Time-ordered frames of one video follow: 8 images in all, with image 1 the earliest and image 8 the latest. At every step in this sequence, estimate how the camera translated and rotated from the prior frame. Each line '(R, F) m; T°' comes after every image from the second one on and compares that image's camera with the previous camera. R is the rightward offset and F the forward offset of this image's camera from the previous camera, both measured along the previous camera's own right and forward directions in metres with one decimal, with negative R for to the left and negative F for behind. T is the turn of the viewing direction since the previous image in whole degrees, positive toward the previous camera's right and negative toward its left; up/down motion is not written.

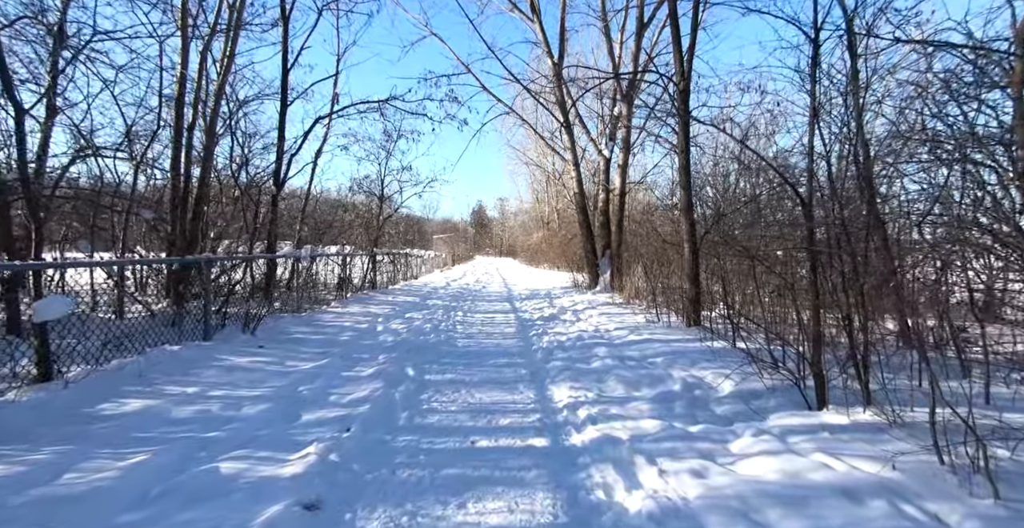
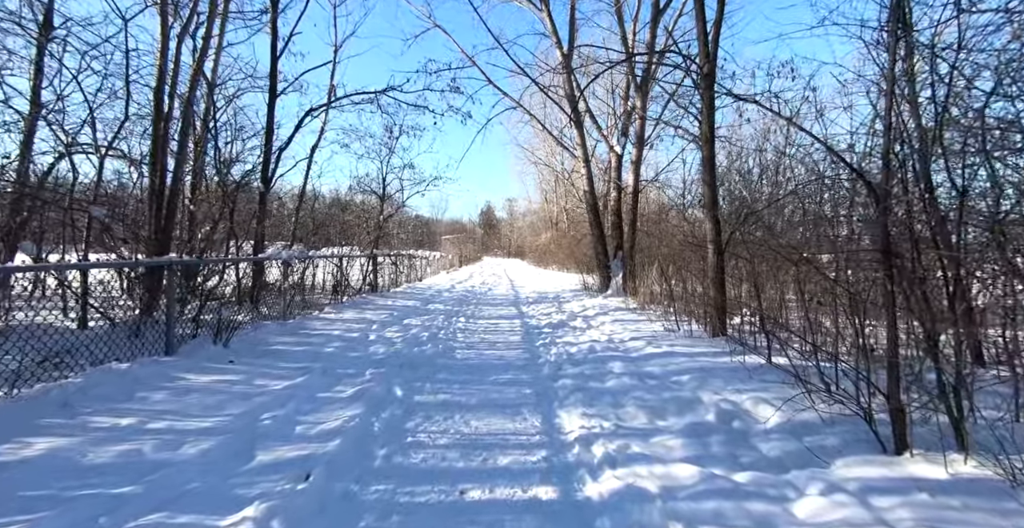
(+0.1, +0.6) m; -1°
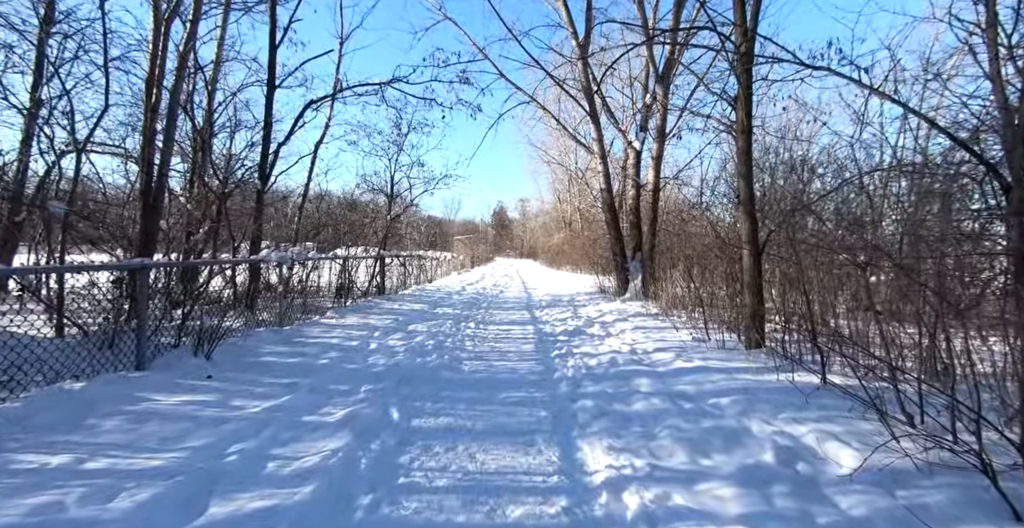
(0.0, +0.5) m; -2°
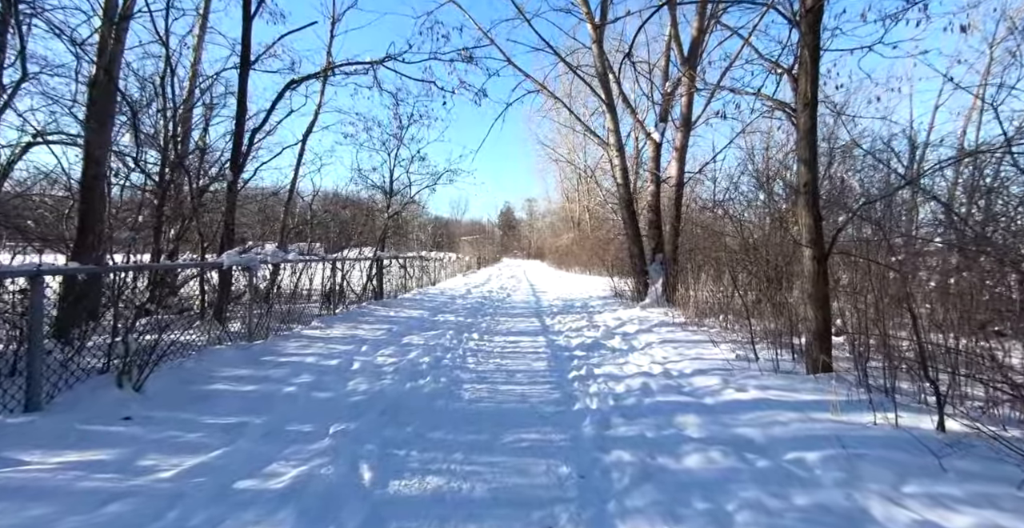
(0.0, +0.9) m; -1°
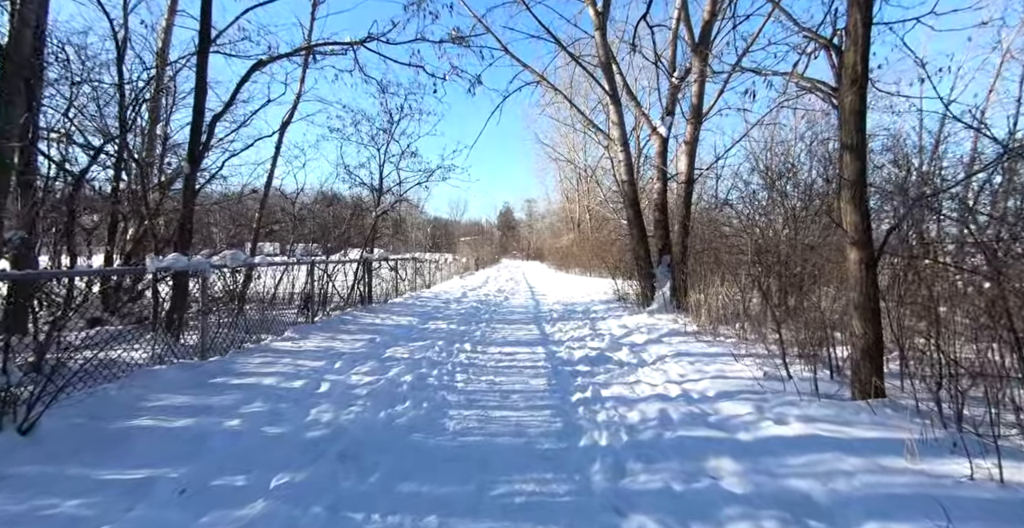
(+0.1, +0.7) m; 0°
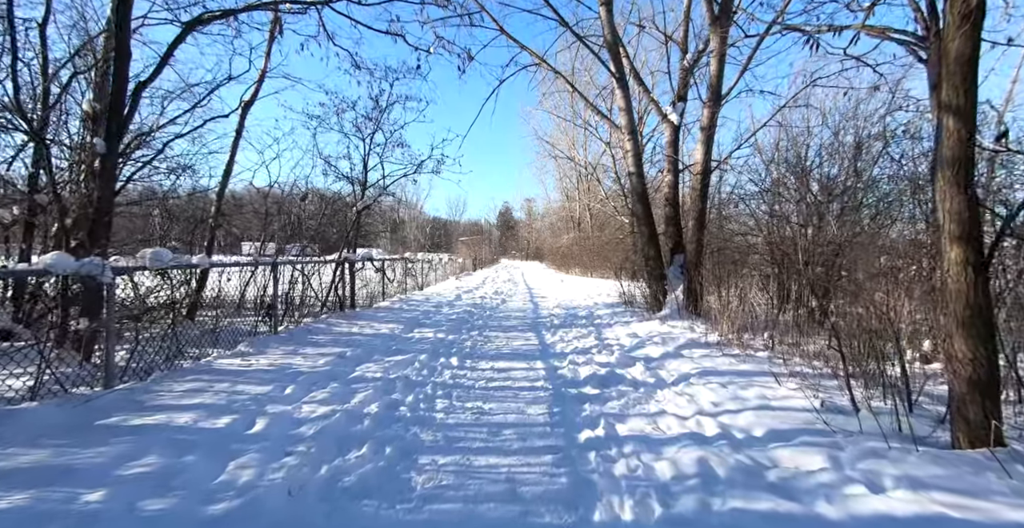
(+0.1, +0.9) m; 0°
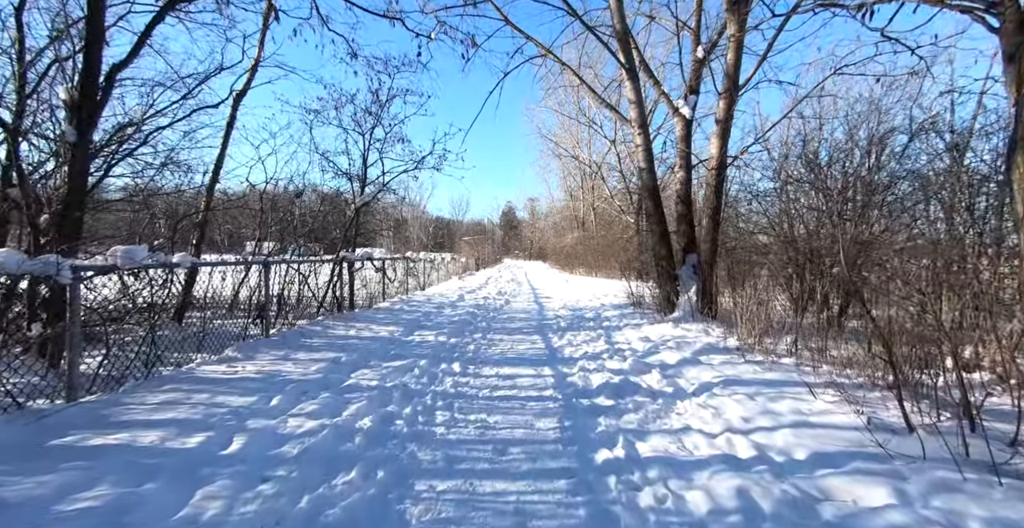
(0.0, +0.4) m; 0°
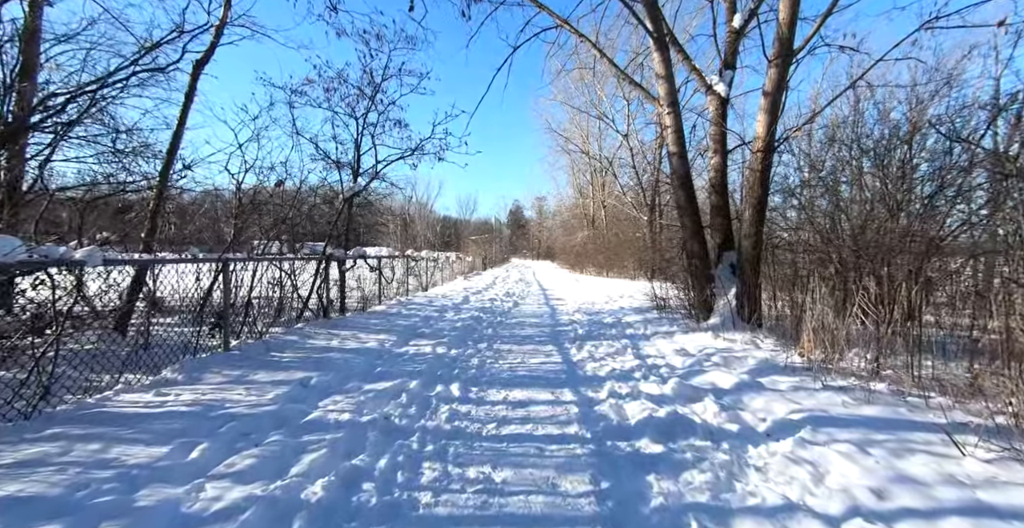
(-0.1, +1.1) m; -1°
